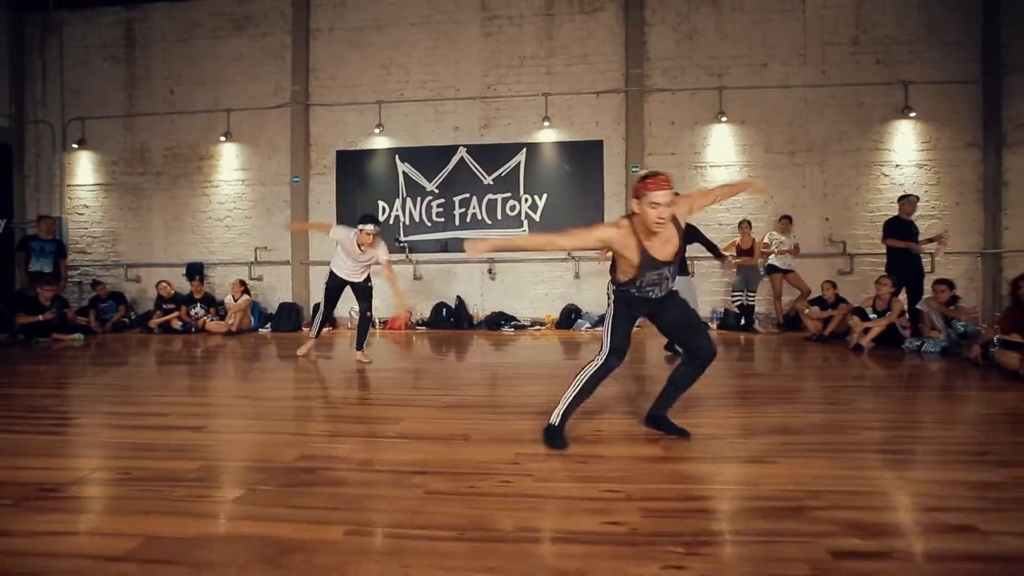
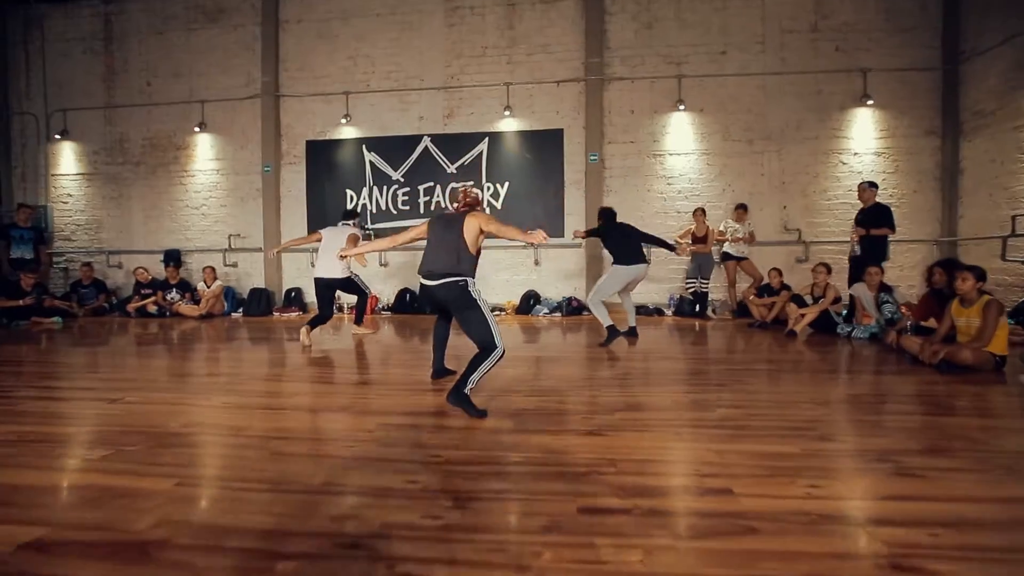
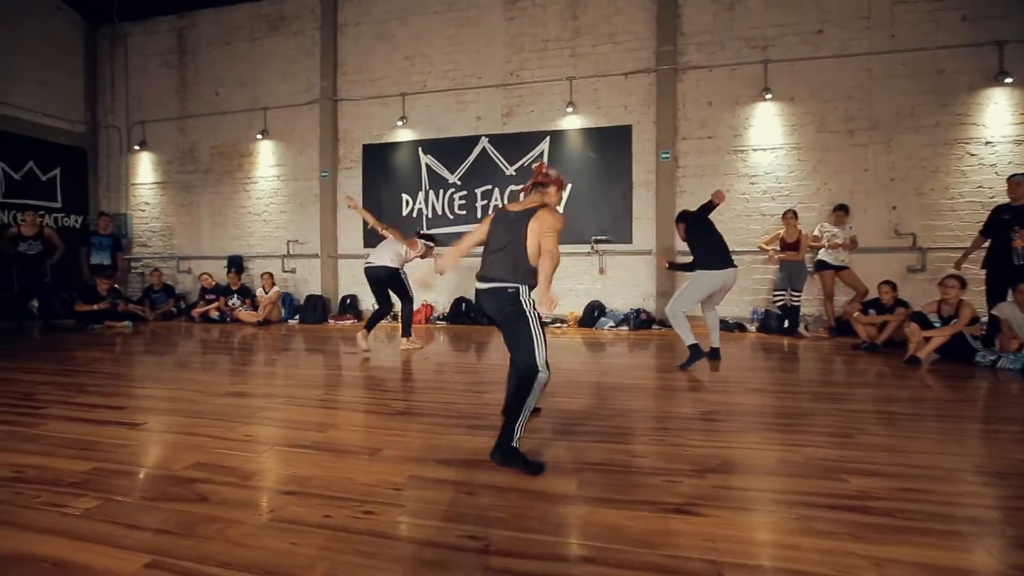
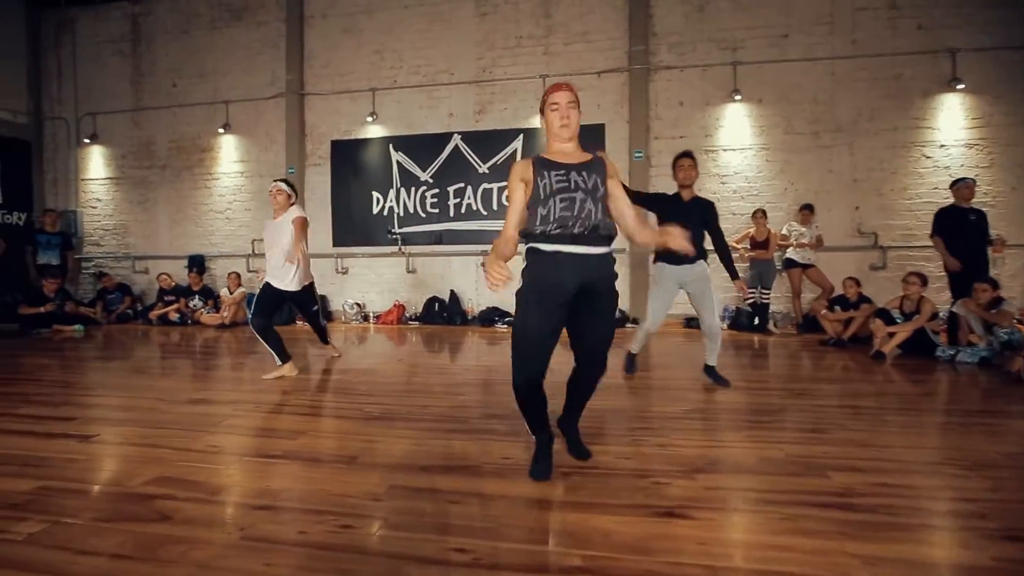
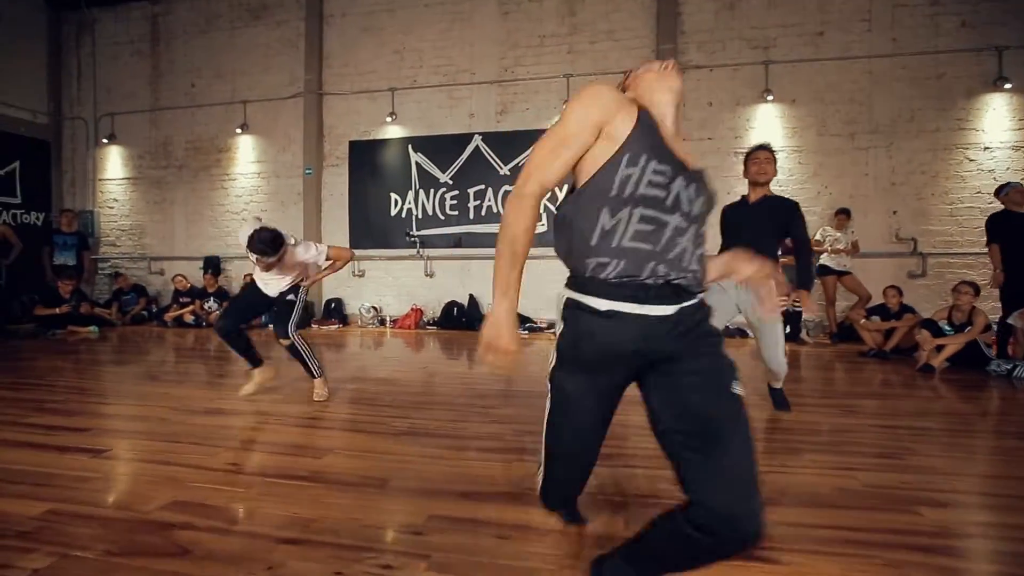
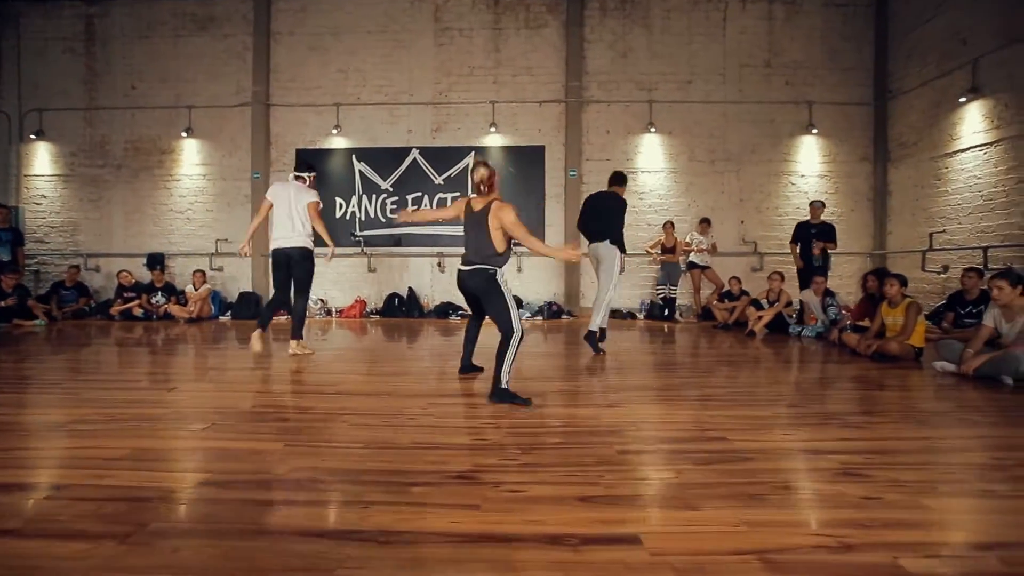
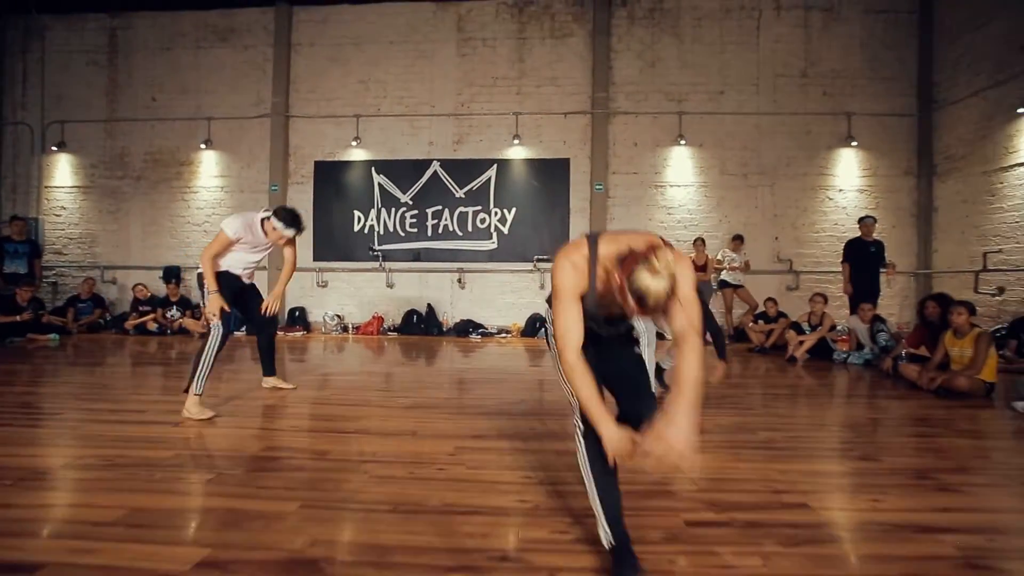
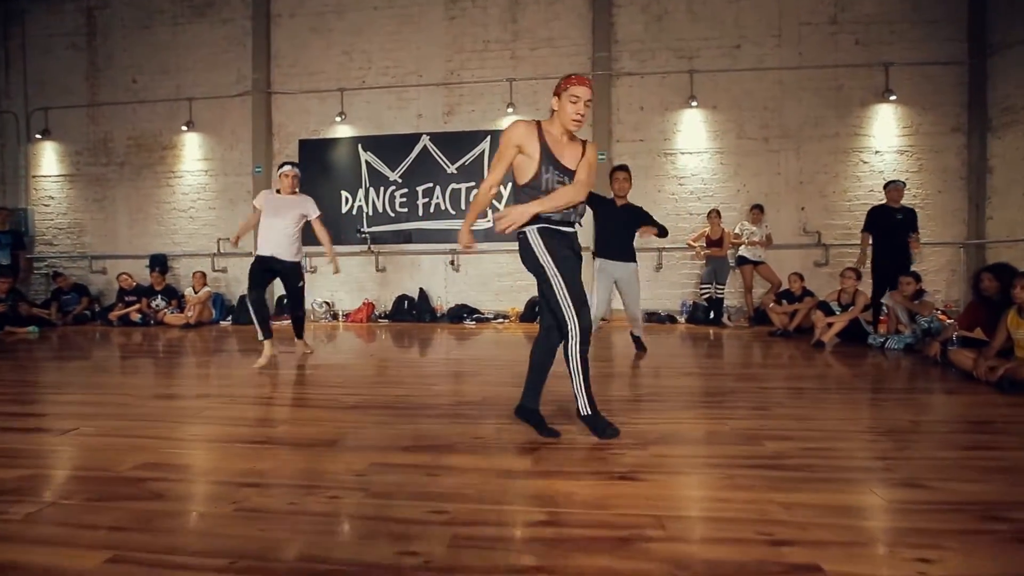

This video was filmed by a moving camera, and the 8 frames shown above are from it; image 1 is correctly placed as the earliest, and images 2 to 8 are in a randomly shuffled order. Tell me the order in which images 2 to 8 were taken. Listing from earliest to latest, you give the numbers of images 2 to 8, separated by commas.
8, 4, 5, 7, 6, 2, 3
